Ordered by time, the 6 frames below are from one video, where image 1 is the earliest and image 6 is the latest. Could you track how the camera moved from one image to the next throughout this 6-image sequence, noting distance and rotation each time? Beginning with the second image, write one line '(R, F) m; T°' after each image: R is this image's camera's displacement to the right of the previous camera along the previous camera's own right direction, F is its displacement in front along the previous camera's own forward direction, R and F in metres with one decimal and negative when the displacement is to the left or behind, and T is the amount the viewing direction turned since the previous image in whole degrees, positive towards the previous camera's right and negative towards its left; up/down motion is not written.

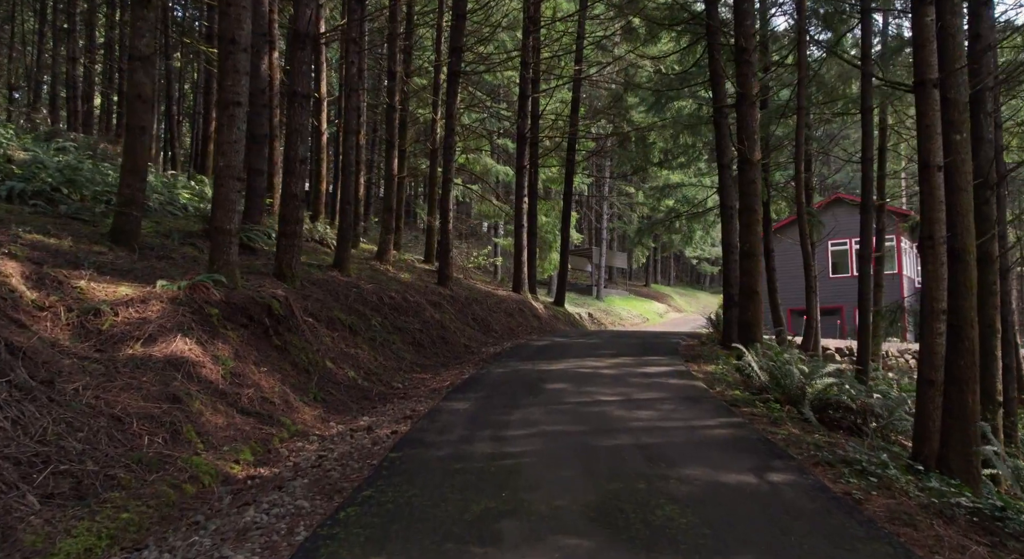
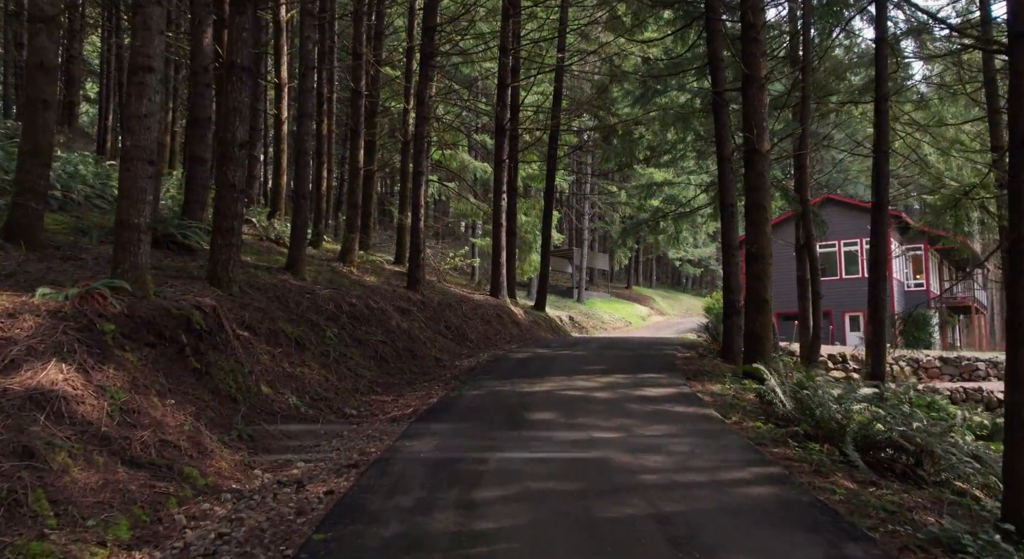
(0.0, +2.0) m; +1°
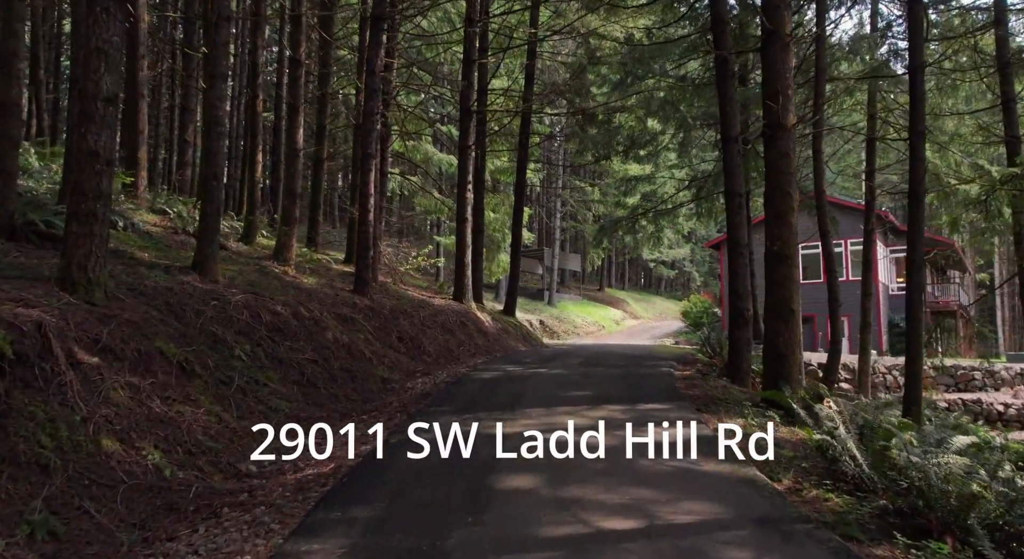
(+0.1, +2.9) m; +2°
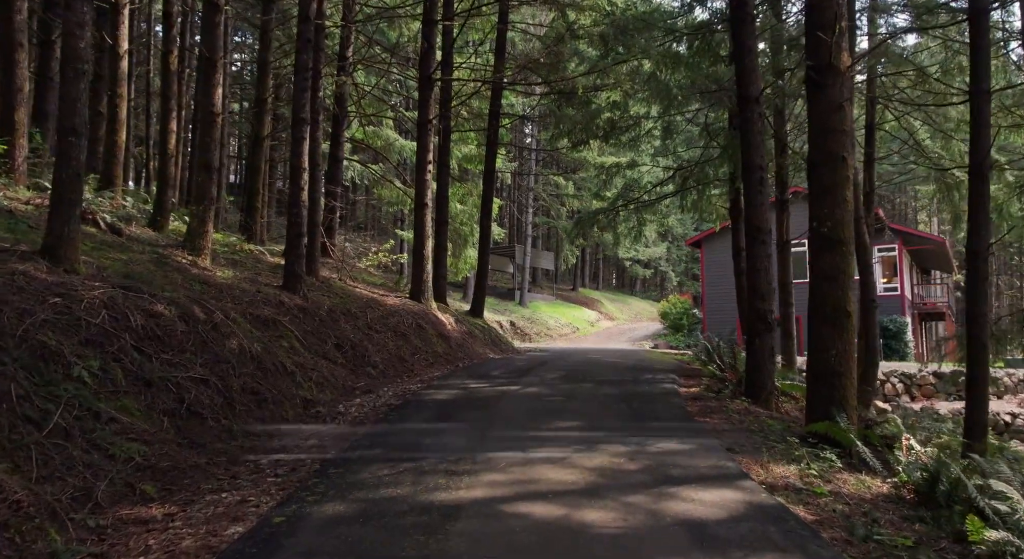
(+0.1, +3.0) m; +2°
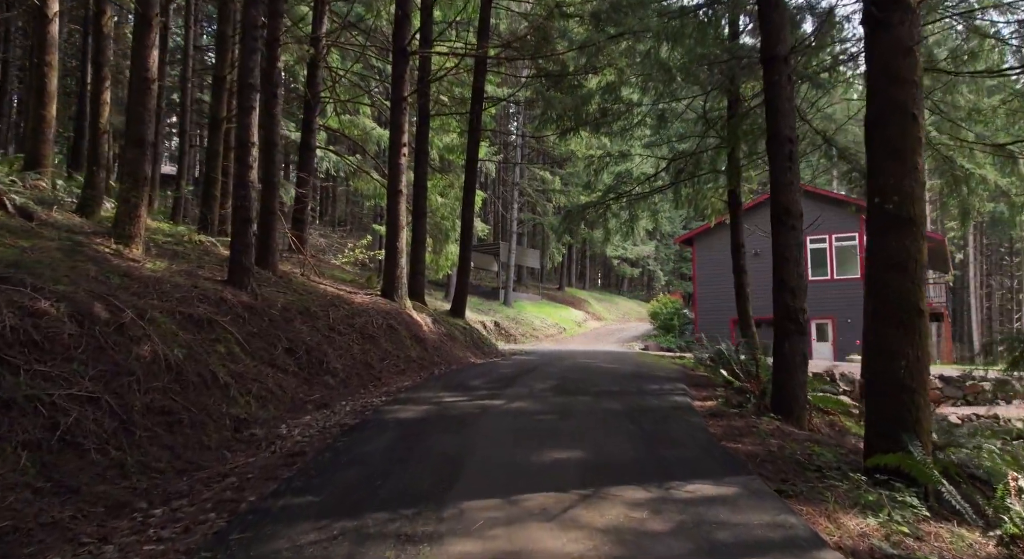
(0.0, +1.9) m; +1°
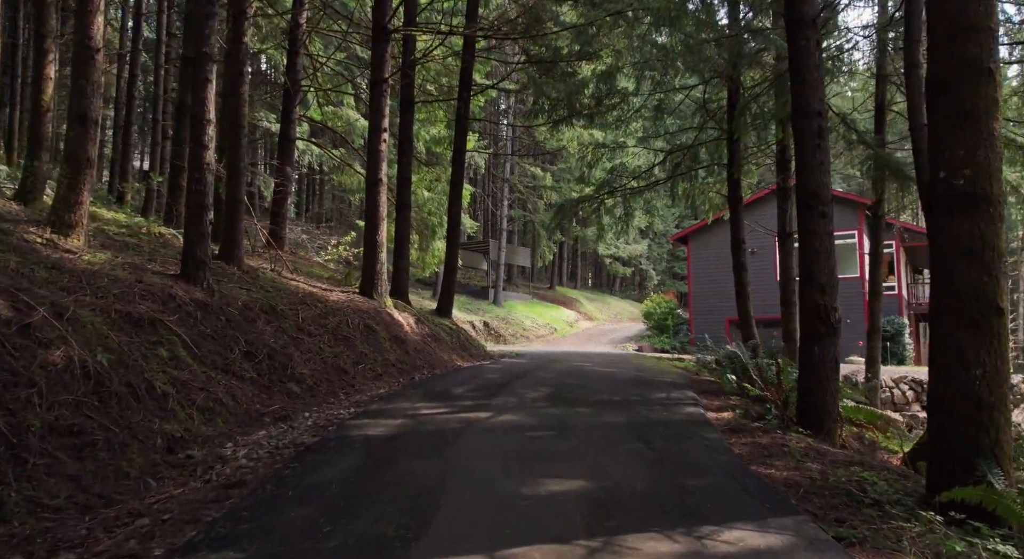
(0.0, +1.3) m; +1°
